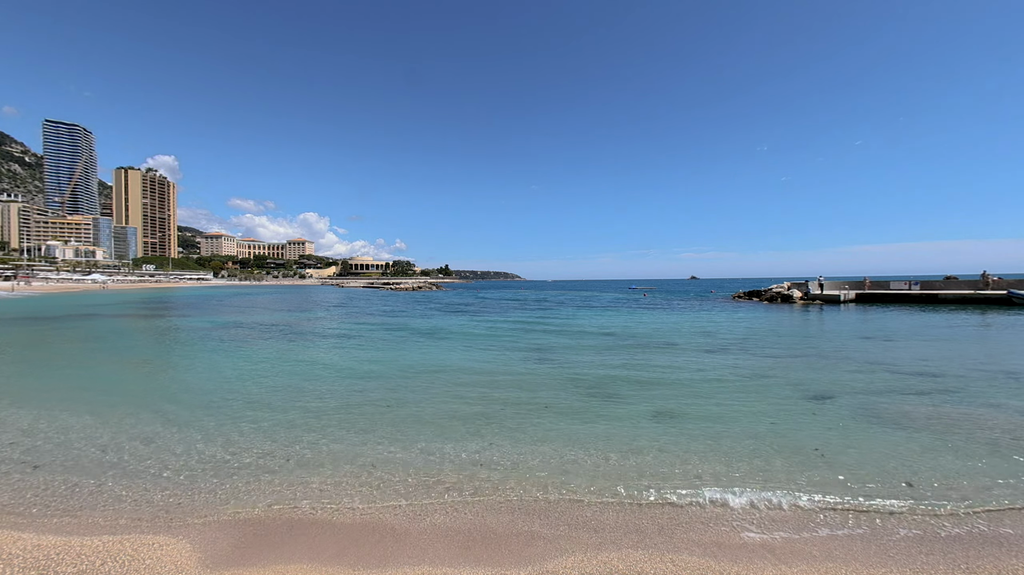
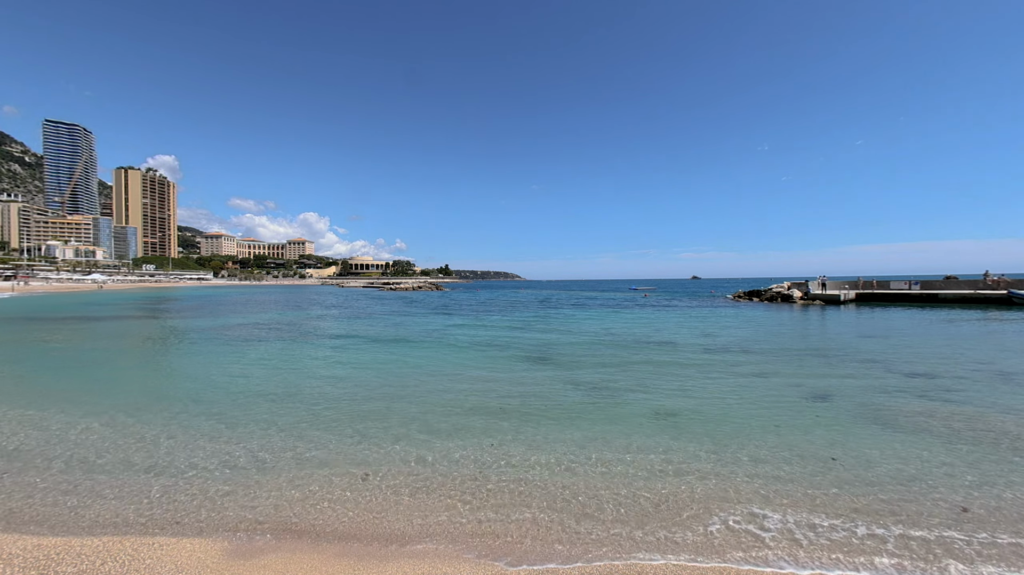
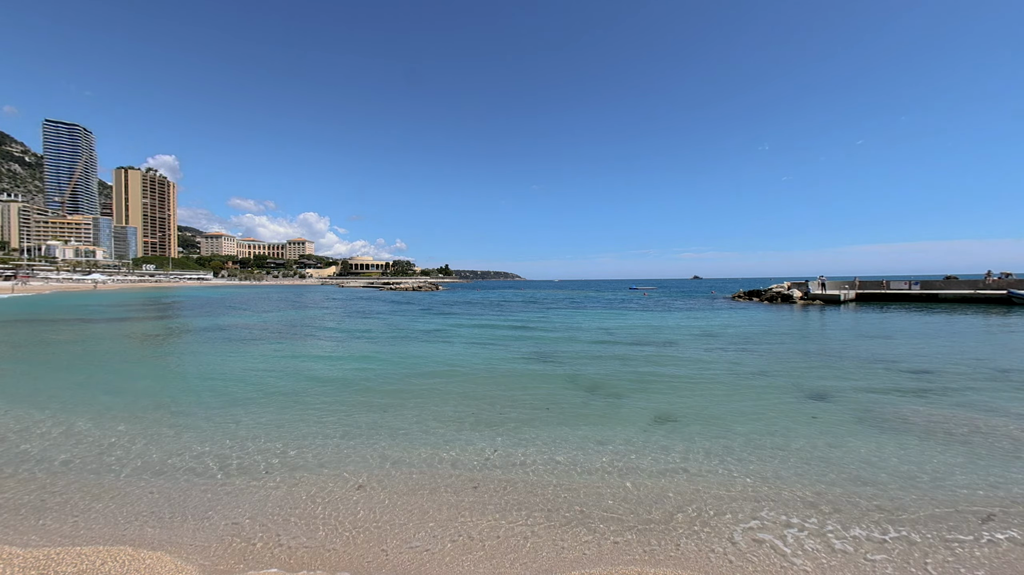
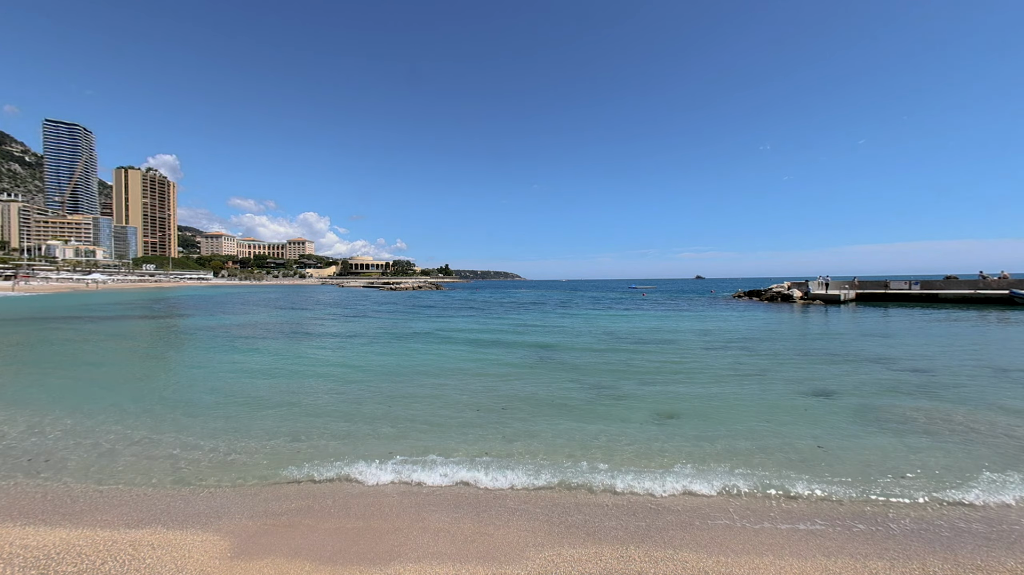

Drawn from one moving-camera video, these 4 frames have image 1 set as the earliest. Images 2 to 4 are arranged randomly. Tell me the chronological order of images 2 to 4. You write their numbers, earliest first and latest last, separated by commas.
2, 3, 4
